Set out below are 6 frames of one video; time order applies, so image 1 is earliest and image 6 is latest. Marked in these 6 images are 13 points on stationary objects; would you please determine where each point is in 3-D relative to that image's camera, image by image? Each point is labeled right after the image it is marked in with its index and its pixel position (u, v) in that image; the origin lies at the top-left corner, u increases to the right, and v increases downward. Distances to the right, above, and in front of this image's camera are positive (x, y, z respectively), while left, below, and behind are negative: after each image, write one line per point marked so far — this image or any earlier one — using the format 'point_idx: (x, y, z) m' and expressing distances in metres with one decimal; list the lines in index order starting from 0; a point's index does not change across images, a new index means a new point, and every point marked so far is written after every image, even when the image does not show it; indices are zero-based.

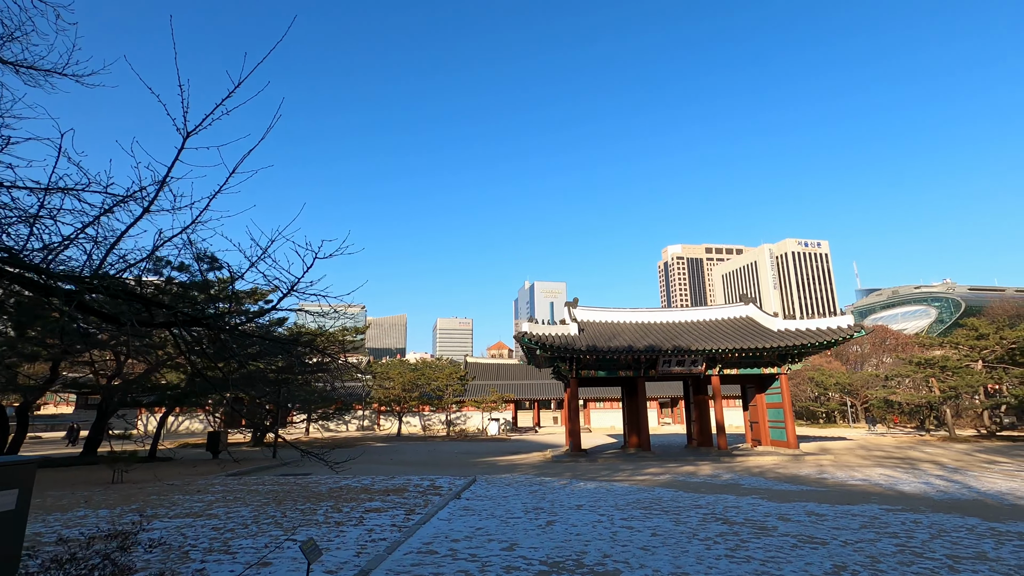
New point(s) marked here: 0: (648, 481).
0: (+3.0, -4.2, +11.7) m
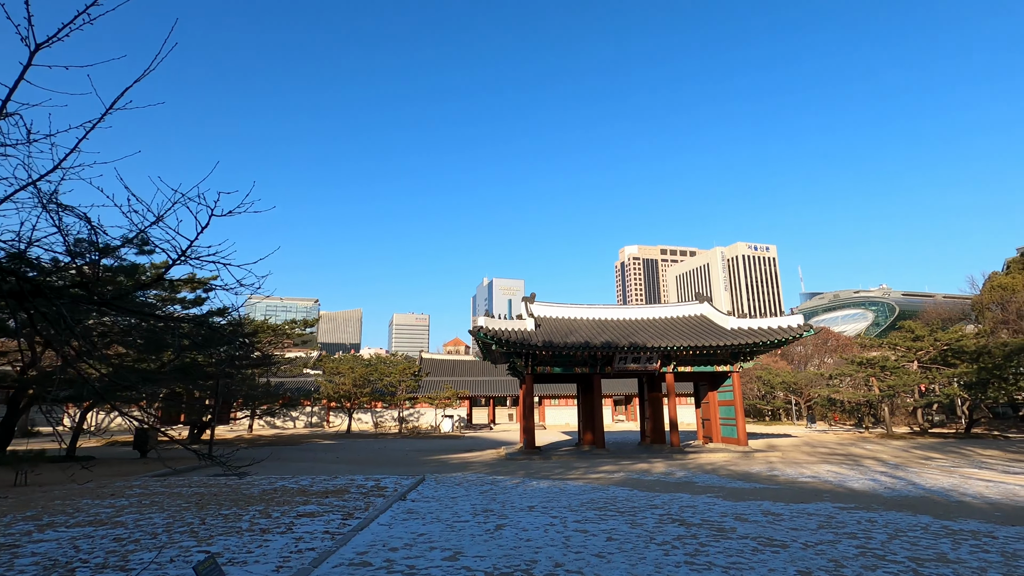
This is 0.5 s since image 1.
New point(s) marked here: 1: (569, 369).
0: (+1.9, -4.1, +11.4) m
1: (+2.0, -2.9, +19.0) m
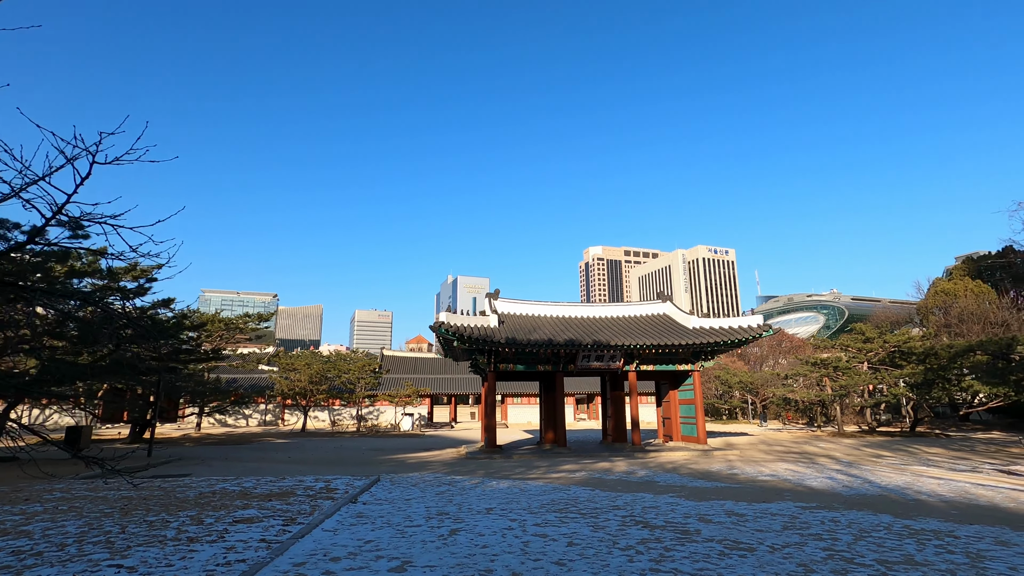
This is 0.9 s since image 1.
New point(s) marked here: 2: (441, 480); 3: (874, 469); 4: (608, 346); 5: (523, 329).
0: (+1.1, -4.0, +11.2) m
1: (+0.7, -2.8, +18.7) m
2: (-1.5, -4.0, +11.2) m
3: (+8.5, -4.3, +12.6) m
4: (+3.2, -1.9, +17.9) m
5: (+0.4, -1.5, +19.0) m
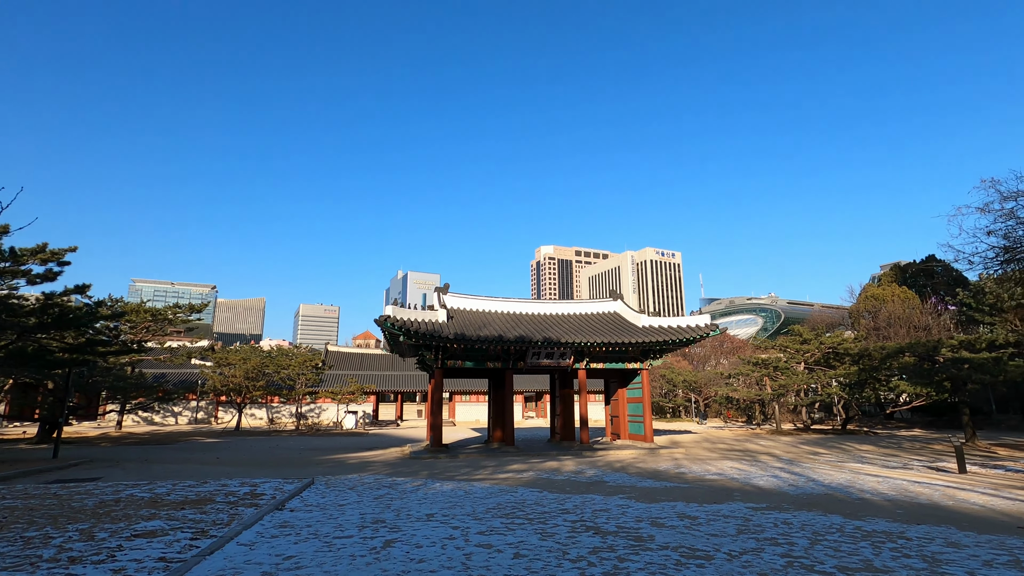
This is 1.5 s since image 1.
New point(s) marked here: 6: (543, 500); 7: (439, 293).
0: (0.0, -3.9, +10.7) m
1: (-1.1, -2.6, +18.2) m
2: (-2.6, -3.8, +10.6) m
3: (+7.3, -4.3, +12.9) m
4: (+1.5, -1.8, +17.6) m
5: (-1.4, -1.3, +18.5) m
6: (+0.5, -3.1, +7.8) m
7: (-2.6, -0.2, +19.3) m
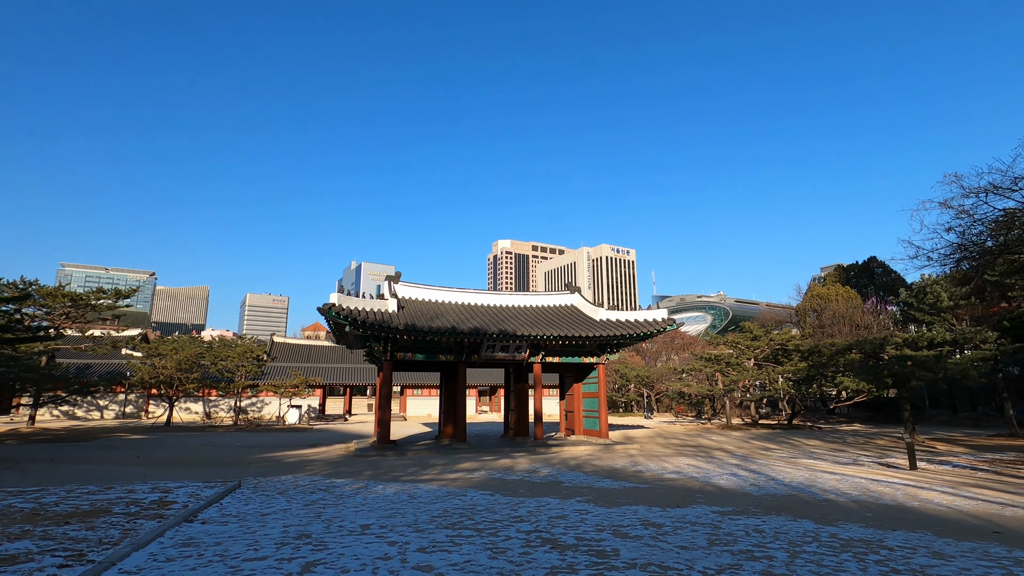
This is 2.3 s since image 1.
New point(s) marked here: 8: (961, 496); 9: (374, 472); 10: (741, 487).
0: (-1.0, -3.6, +10.0) m
1: (-2.6, -2.2, +17.4) m
2: (-3.5, -3.5, +9.6) m
3: (+6.1, -4.2, +12.7) m
4: (+0.1, -1.5, +17.0) m
5: (-2.9, -0.9, +17.6) m
6: (-0.2, -2.9, +7.1) m
7: (-4.2, +0.2, +18.3) m
8: (+6.4, -2.9, +7.6) m
9: (-3.0, -4.0, +11.7) m
10: (+3.6, -3.1, +8.4) m
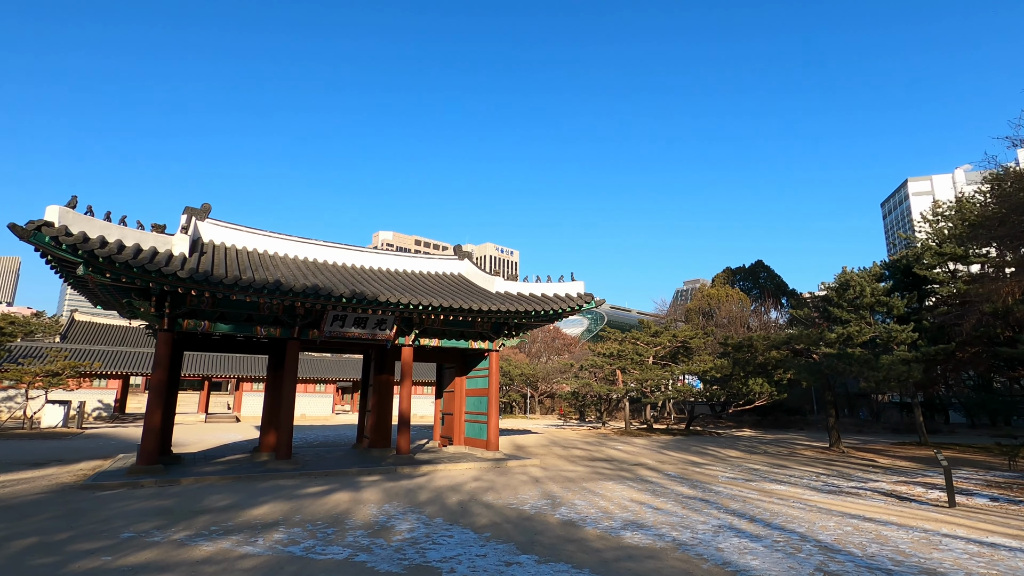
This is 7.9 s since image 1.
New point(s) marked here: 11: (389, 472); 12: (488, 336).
0: (-2.6, -2.4, +4.5) m
1: (-5.7, -0.9, +11.4) m
2: (-4.9, -2.2, +3.6) m
3: (+3.7, -3.4, +8.8) m
4: (-3.0, -0.3, +11.6) m
5: (-5.9, +0.5, +11.5) m
6: (-1.2, -1.7, +1.9) m
7: (-7.3, +1.7, +11.9) m
8: (+5.1, -2.2, +3.8) m
9: (-4.9, -2.7, +5.7) m
10: (+2.3, -2.2, +4.0) m
11: (-2.5, -3.7, +10.7) m
12: (-0.6, -1.2, +14.1) m
